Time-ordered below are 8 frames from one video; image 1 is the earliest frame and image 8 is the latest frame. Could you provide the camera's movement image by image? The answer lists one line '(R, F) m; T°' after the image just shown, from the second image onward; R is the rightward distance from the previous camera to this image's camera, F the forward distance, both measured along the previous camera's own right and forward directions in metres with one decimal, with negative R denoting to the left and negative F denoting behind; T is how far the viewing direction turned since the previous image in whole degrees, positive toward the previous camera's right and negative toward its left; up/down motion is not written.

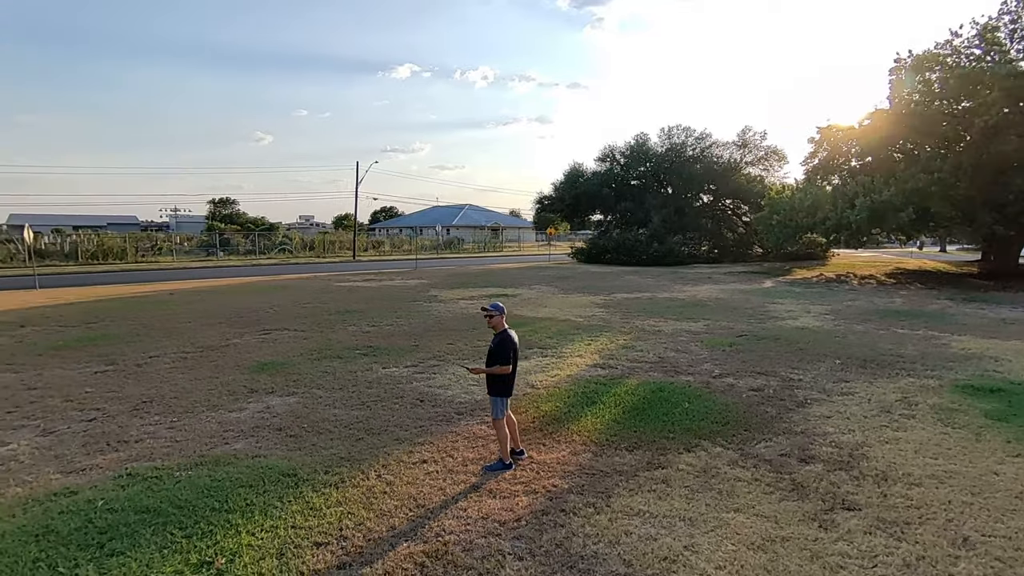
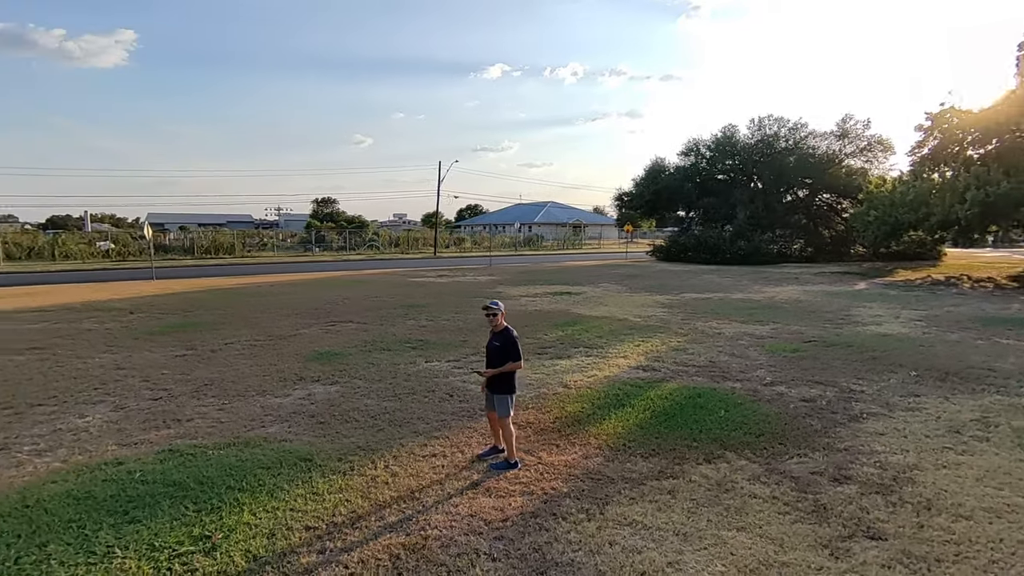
(+0.6, +0.1) m; -9°
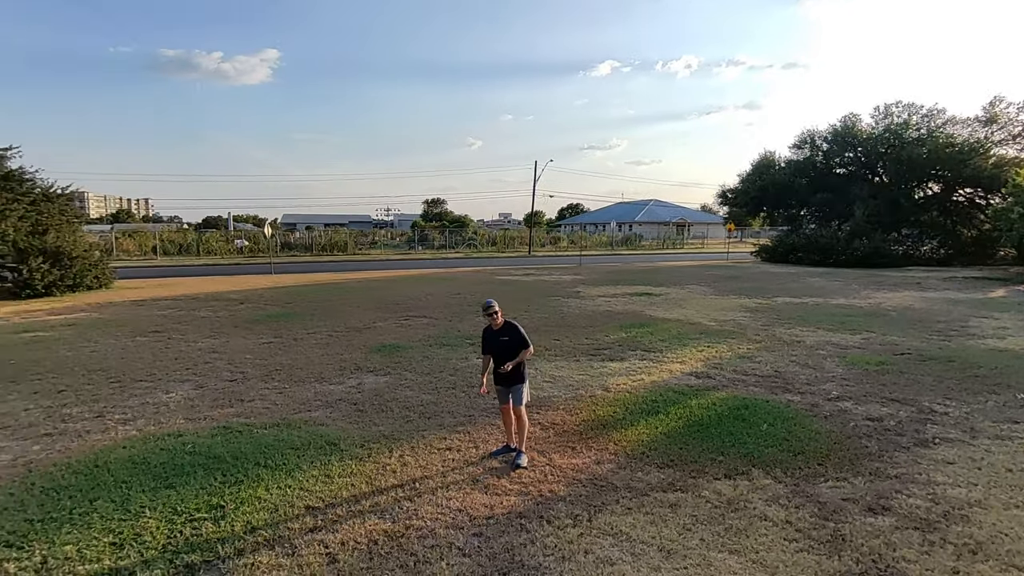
(+0.7, +0.1) m; -11°
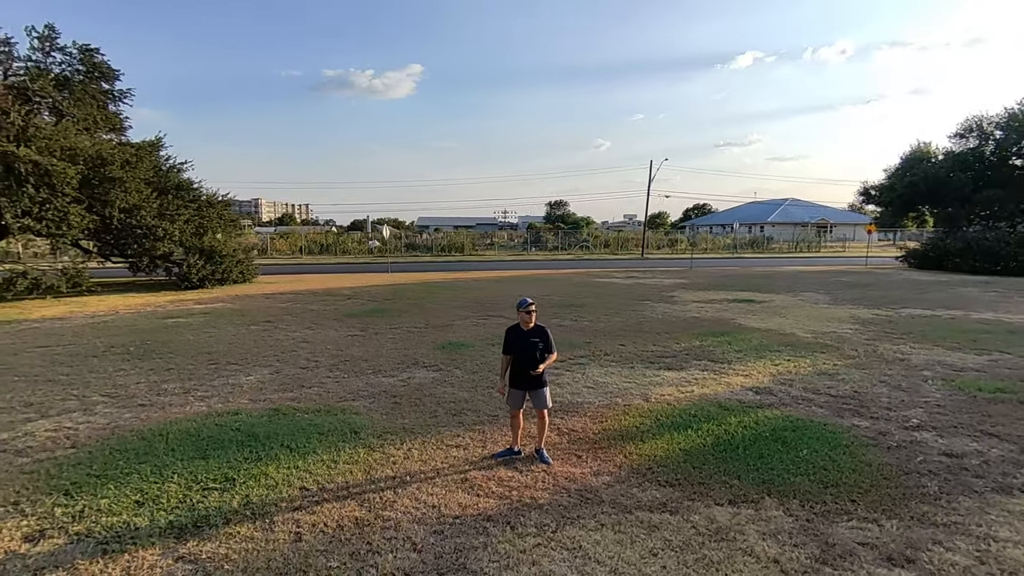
(+1.0, +0.2) m; -13°
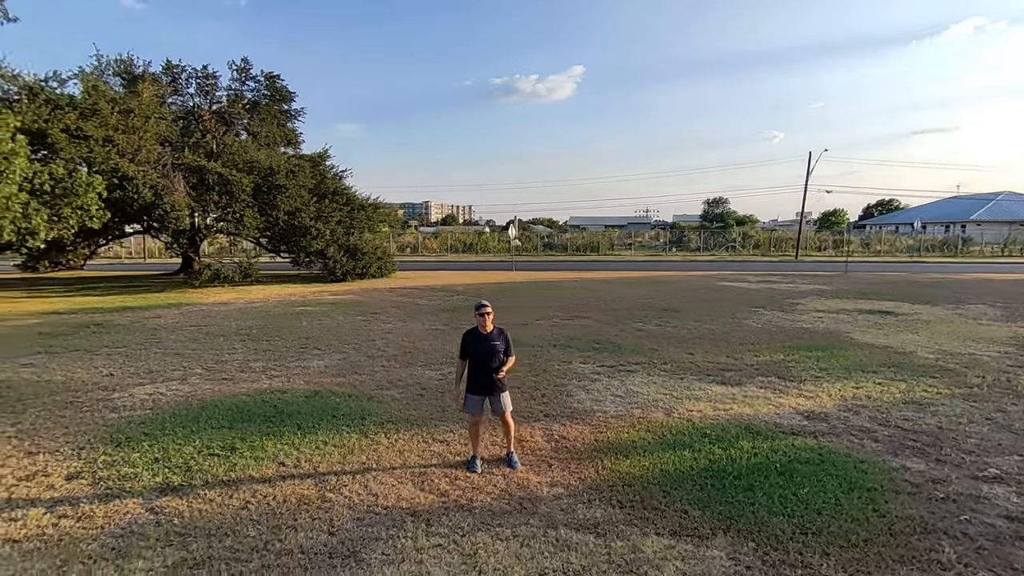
(+1.4, +0.3) m; -16°
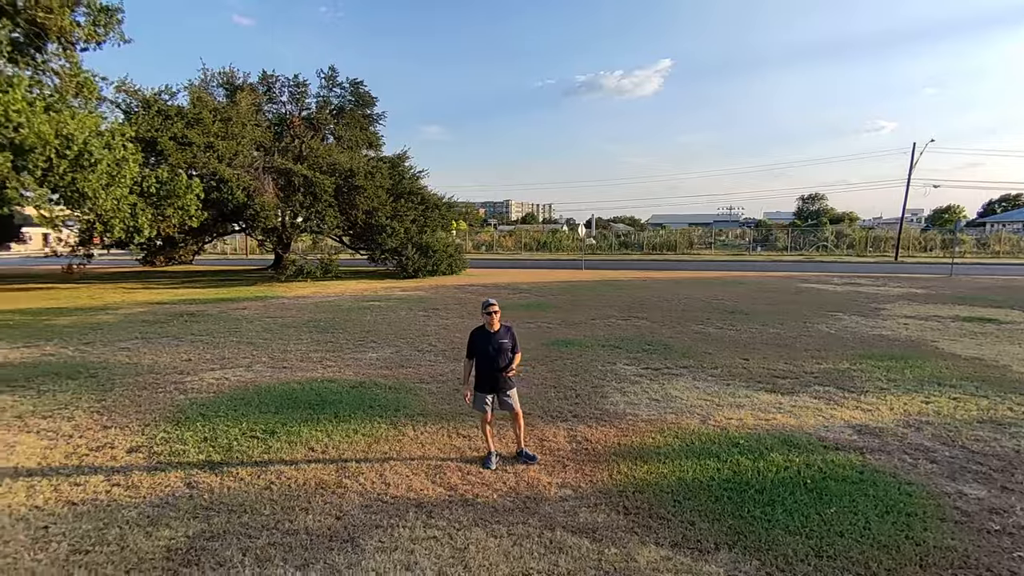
(+0.5, 0.0) m; -8°
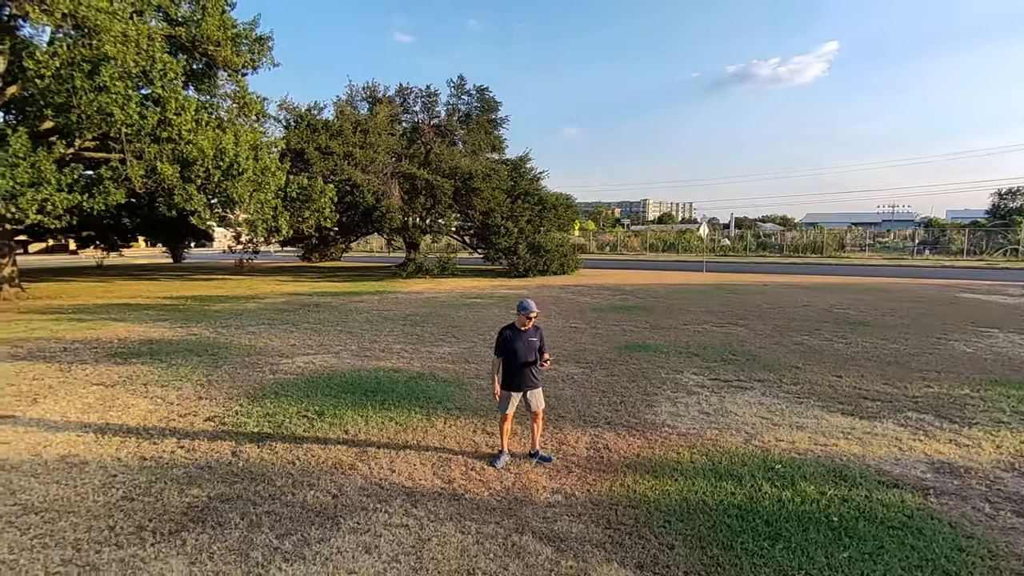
(+1.0, +0.1) m; -14°
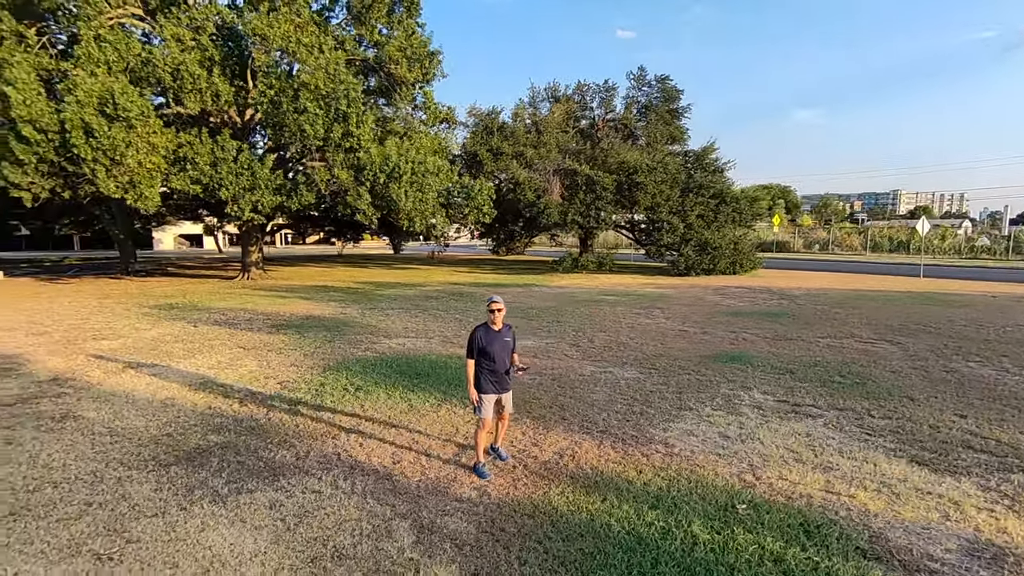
(+1.9, +0.4) m; -21°
